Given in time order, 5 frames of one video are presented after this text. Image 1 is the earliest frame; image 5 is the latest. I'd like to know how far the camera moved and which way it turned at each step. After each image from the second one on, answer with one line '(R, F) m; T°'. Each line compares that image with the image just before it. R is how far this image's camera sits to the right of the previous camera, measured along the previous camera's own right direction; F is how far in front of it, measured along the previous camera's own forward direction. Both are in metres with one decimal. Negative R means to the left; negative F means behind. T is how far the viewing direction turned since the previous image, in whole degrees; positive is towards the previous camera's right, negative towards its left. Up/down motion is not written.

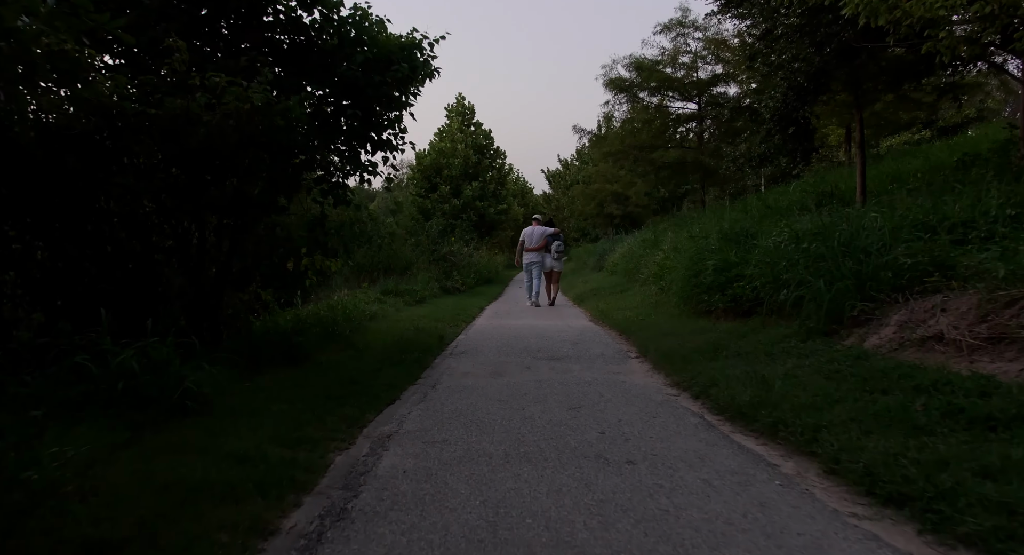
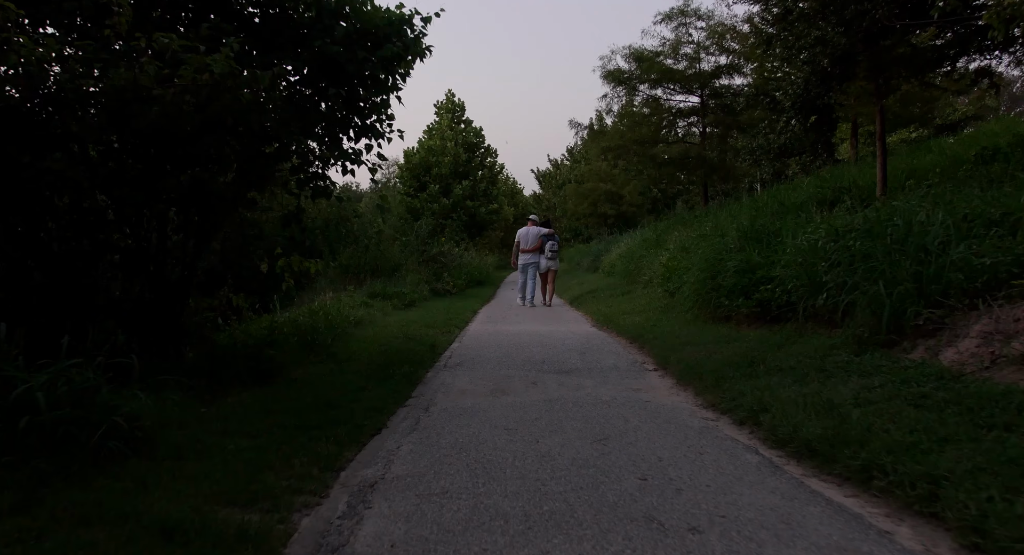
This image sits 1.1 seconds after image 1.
(-0.1, +0.9) m; +1°
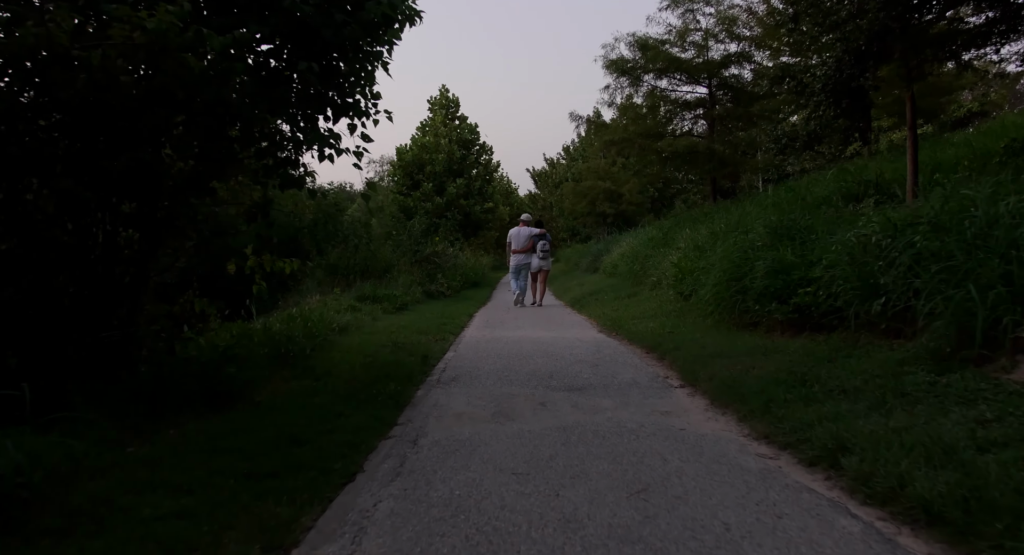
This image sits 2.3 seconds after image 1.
(-0.1, +1.0) m; 0°
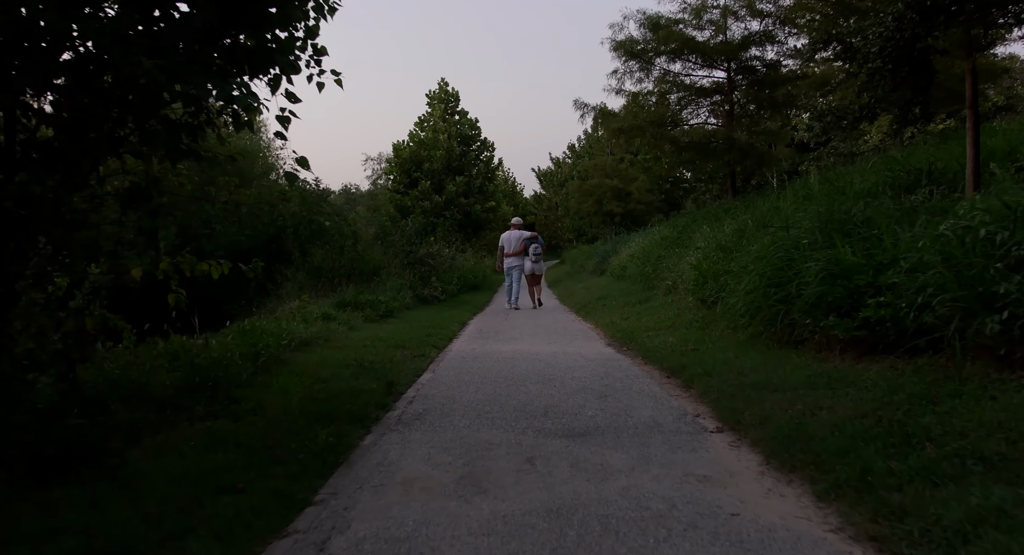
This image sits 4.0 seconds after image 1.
(+0.2, +1.6) m; -1°
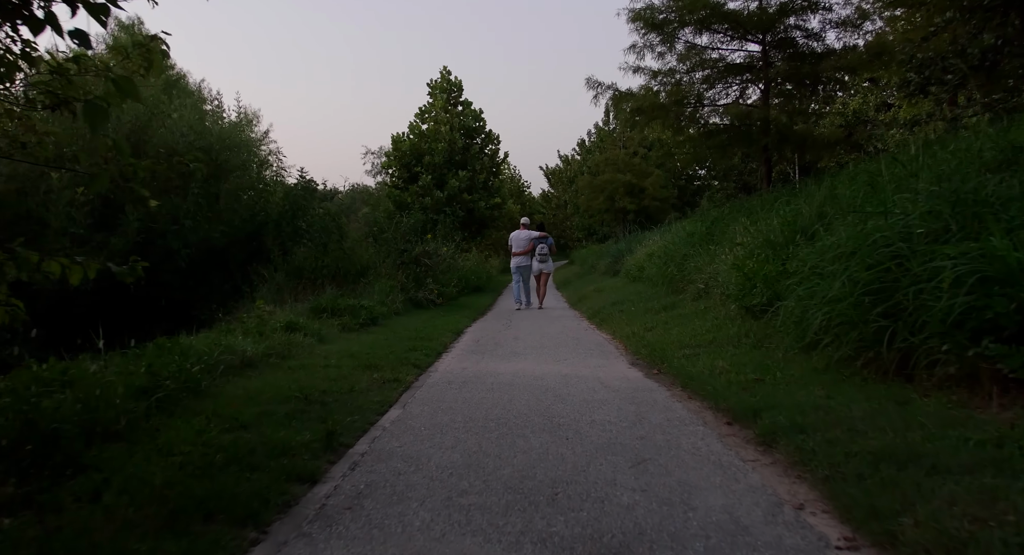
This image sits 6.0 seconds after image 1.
(+0.1, +2.0) m; -1°
